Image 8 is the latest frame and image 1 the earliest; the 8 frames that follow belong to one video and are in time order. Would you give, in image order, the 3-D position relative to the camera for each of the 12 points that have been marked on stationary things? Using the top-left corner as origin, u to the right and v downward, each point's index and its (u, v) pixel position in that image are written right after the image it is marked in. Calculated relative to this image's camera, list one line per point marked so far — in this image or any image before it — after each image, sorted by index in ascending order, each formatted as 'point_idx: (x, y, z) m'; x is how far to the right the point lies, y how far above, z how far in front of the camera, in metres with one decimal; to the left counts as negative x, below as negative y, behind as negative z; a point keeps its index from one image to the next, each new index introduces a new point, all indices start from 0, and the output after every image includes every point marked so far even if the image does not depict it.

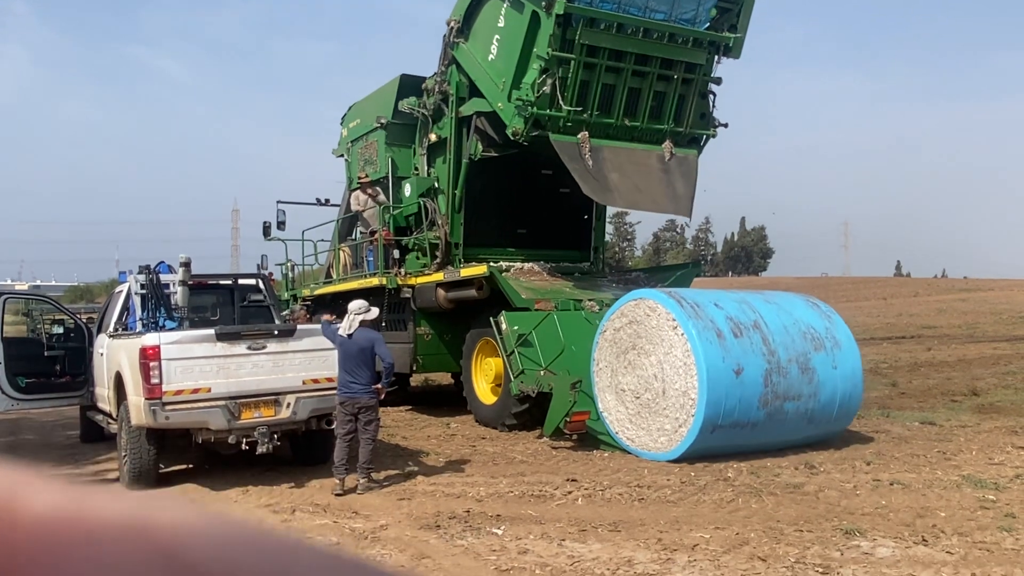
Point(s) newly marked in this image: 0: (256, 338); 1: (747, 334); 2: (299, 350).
0: (-1.8, -0.4, +5.9) m
1: (+1.9, -0.4, +6.6) m
2: (-1.5, -0.4, +6.1) m
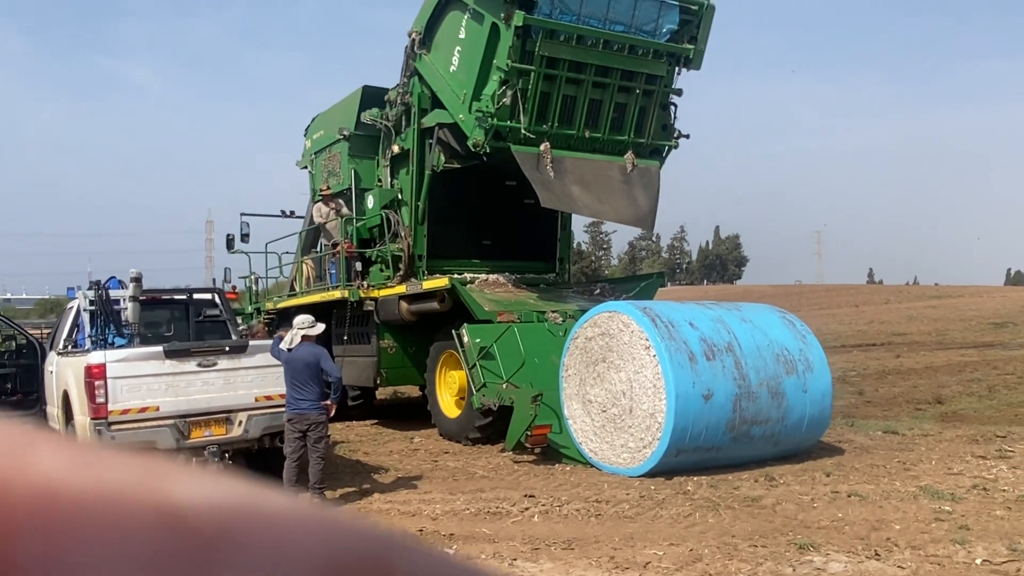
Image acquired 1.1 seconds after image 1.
0: (-2.1, -0.5, +5.8) m
1: (+1.6, -0.5, +6.6) m
2: (-1.8, -0.6, +5.9) m
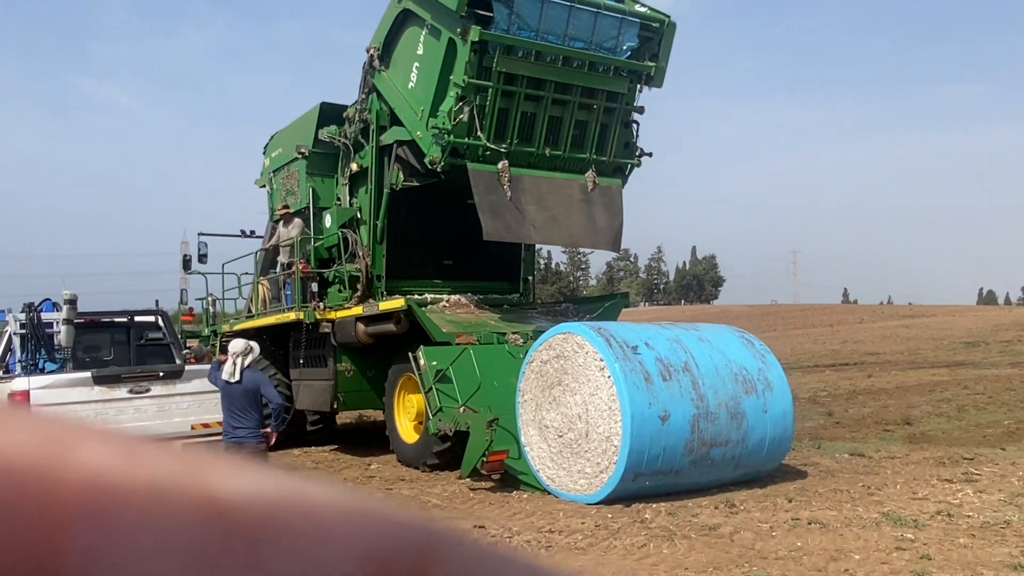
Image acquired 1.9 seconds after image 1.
0: (-2.4, -0.6, +5.5) m
1: (+1.2, -0.7, +6.4) m
2: (-2.2, -0.7, +5.7) m
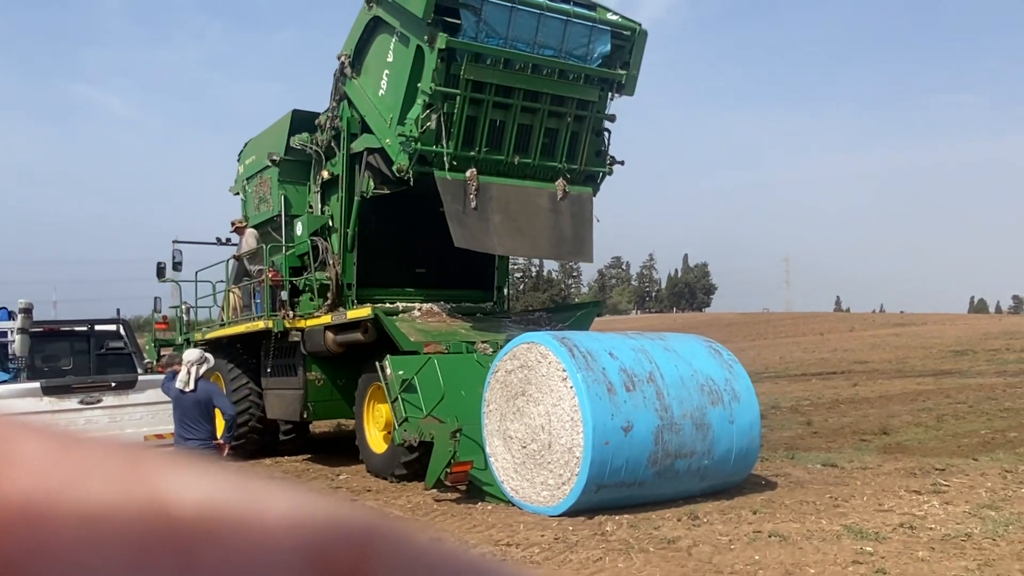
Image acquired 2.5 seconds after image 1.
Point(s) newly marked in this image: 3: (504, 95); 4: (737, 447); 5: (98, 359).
0: (-2.7, -0.7, +5.5) m
1: (+0.9, -0.7, +6.3) m
2: (-2.4, -0.8, +5.6) m
3: (-0.1, +1.8, +8.0) m
4: (+1.8, -1.2, +6.7) m
5: (-3.3, -0.6, +6.9) m
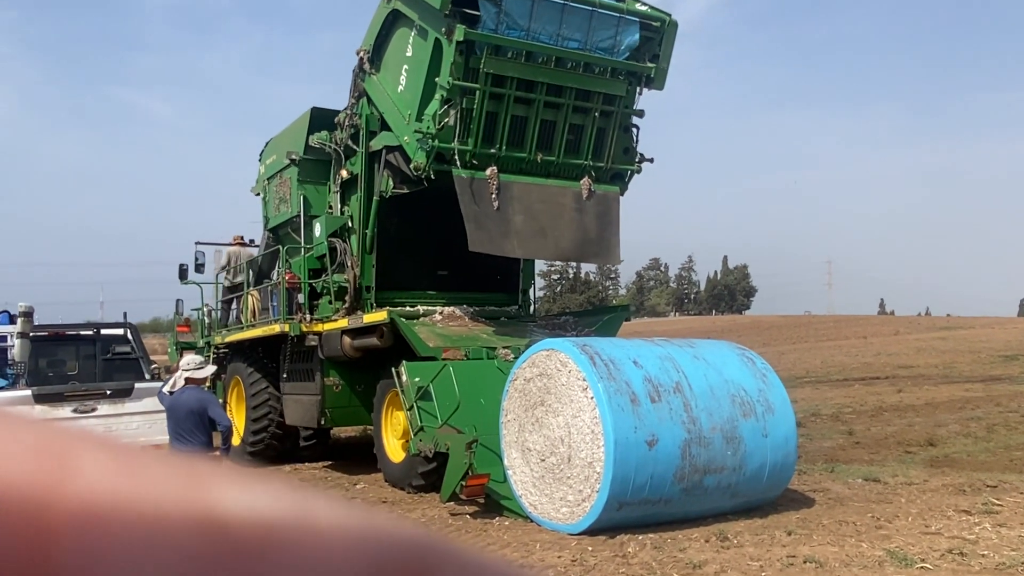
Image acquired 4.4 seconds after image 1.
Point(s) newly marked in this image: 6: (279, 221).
0: (-2.6, -0.7, +5.2) m
1: (+1.1, -0.8, +5.9) m
2: (-2.3, -0.8, +5.3) m
3: (+0.1, +1.8, +7.6) m
4: (+1.9, -1.3, +6.3) m
5: (-3.2, -0.6, +6.7) m
6: (-2.8, +0.8, +10.1) m
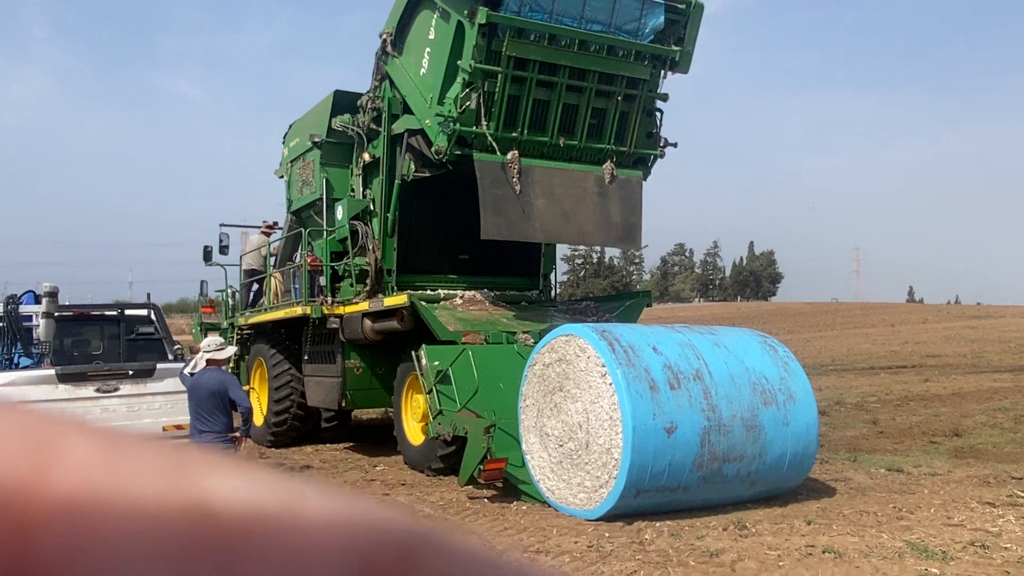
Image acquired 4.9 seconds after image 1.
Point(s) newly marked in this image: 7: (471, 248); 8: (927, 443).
0: (-2.5, -0.6, +5.3) m
1: (+1.2, -0.7, +5.9) m
2: (-2.2, -0.7, +5.4) m
3: (+0.3, +1.9, +7.6) m
4: (+2.0, -1.2, +6.2) m
5: (-3.0, -0.4, +6.8) m
6: (-2.5, +1.0, +10.2) m
7: (-0.5, +0.4, +9.3) m
8: (+4.8, -1.8, +9.9) m
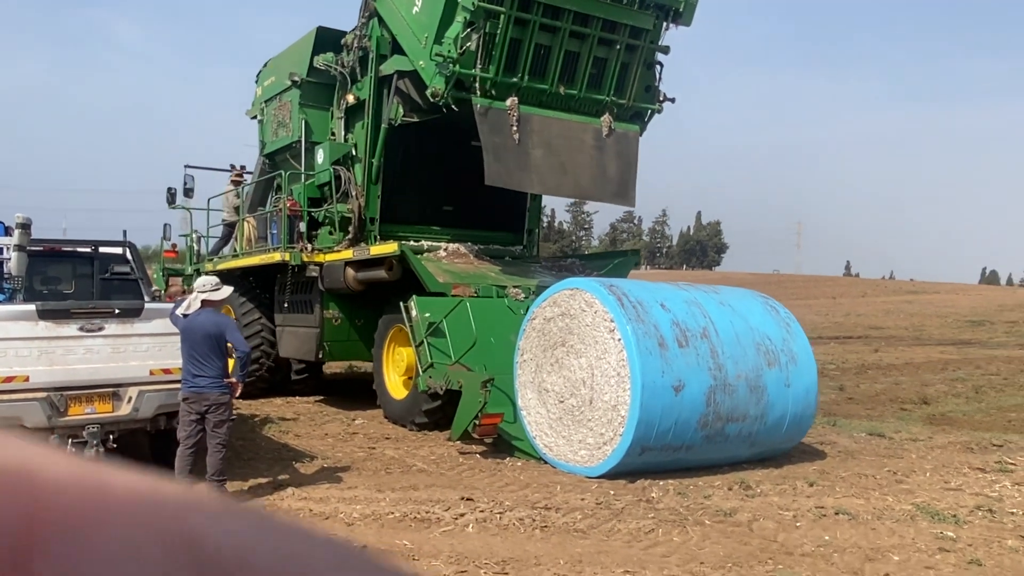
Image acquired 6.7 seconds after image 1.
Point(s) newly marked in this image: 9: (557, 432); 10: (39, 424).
0: (-2.4, -0.2, +4.9) m
1: (+1.2, -0.4, +5.7) m
2: (-2.2, -0.3, +5.0) m
3: (+0.3, +2.3, +7.3) m
4: (+2.0, -0.9, +6.2) m
5: (-3.1, 0.0, +6.4) m
6: (-2.7, +1.6, +9.7) m
7: (-0.6, +0.9, +9.0) m
8: (+4.5, -1.4, +10.0) m
9: (+0.3, -1.0, +6.0) m
10: (-2.5, -0.7, +4.6) m
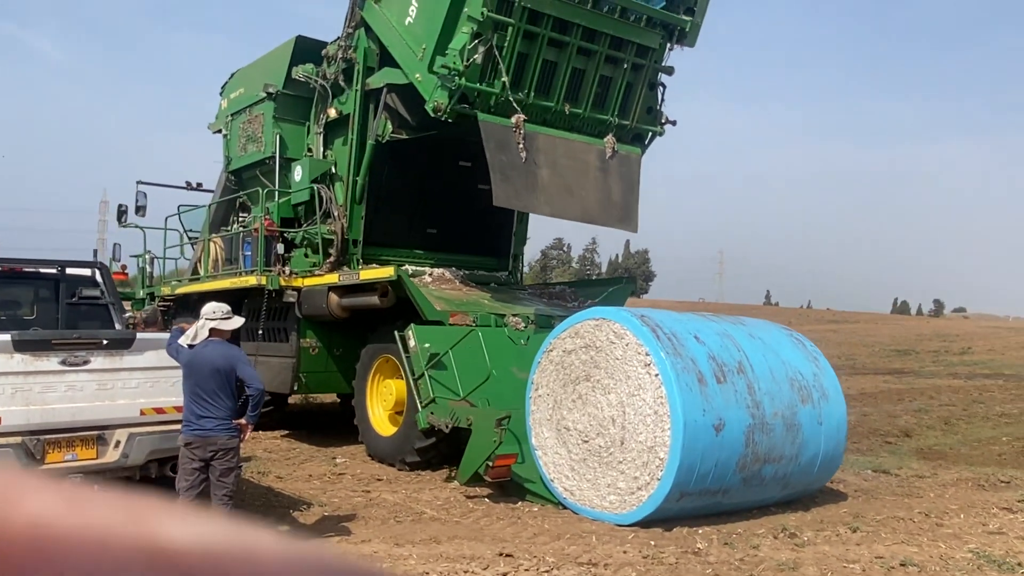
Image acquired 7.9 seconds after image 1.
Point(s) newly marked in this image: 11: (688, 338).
0: (-2.2, -0.3, +4.2) m
1: (+1.4, -0.6, +5.4) m
2: (-1.9, -0.4, +4.4) m
3: (+0.4, +2.1, +6.9) m
4: (+2.1, -1.1, +5.8) m
5: (-2.9, -0.1, +5.6) m
6: (-2.8, +1.3, +9.1) m
7: (-0.7, +0.7, +8.5) m
8: (+4.3, -1.8, +9.9) m
9: (+0.4, -1.2, +5.6) m
10: (-2.3, -0.9, +3.9) m
11: (+1.1, -0.3, +5.5) m
